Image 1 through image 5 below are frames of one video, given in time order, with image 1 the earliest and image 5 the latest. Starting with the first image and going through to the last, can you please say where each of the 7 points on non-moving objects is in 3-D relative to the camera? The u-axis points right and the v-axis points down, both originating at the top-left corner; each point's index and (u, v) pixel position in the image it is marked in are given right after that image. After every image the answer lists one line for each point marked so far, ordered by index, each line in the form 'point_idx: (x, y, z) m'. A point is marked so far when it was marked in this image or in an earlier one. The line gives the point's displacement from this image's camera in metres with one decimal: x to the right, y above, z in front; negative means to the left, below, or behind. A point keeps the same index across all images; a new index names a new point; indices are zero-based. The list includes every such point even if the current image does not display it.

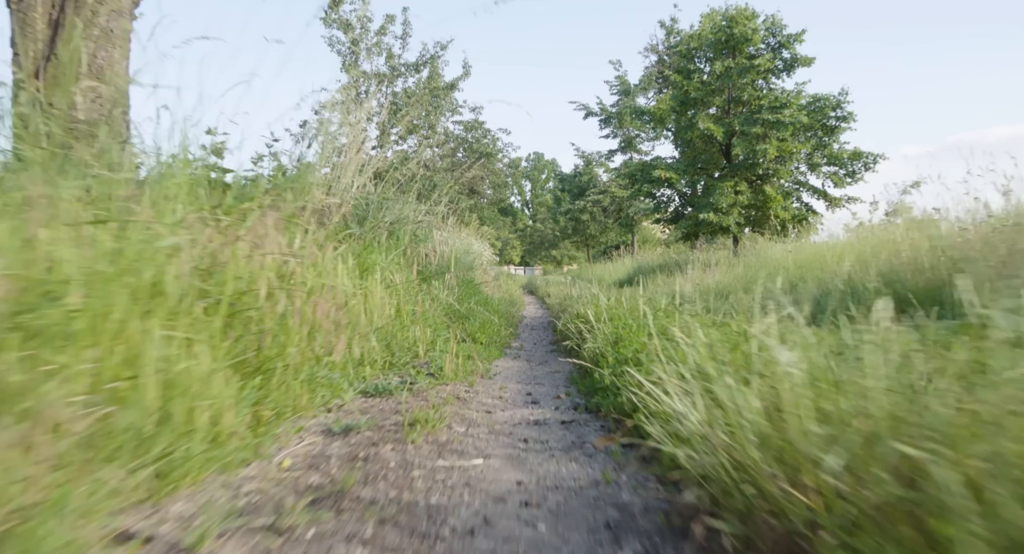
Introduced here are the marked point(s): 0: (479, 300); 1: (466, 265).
0: (-0.7, -0.5, +9.3) m
1: (-1.2, +0.3, +10.8) m
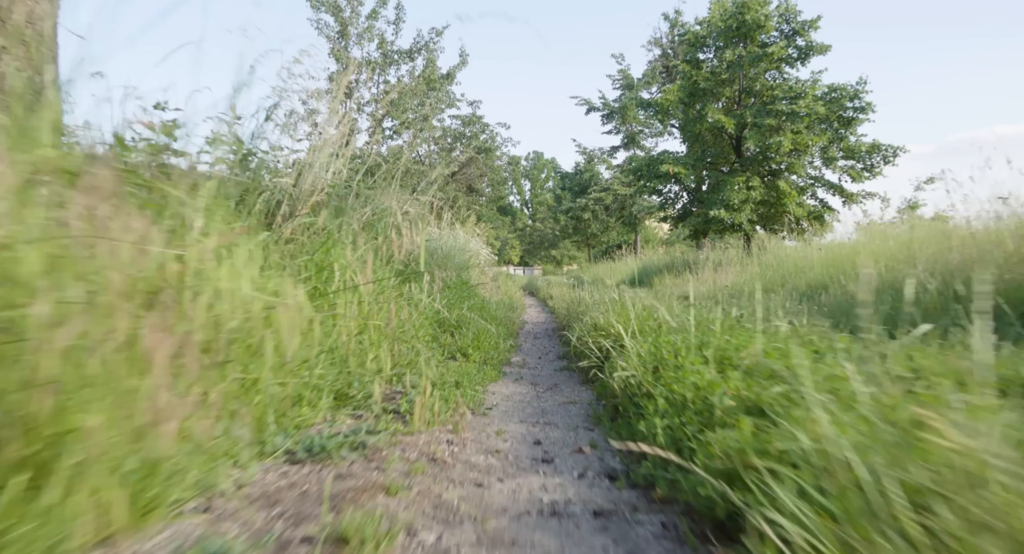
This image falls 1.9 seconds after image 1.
0: (-0.7, -0.5, +8.1) m
1: (-1.2, +0.2, +9.6) m
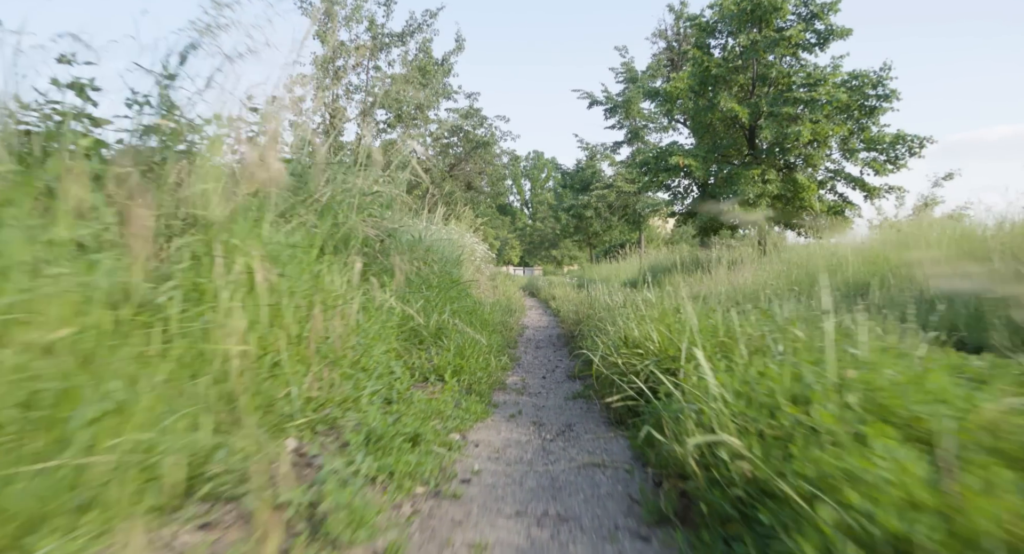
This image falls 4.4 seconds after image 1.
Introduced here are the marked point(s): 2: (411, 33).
0: (-0.7, -0.5, +6.7) m
1: (-1.2, +0.3, +8.2) m
2: (-4.7, +11.2, +19.8) m
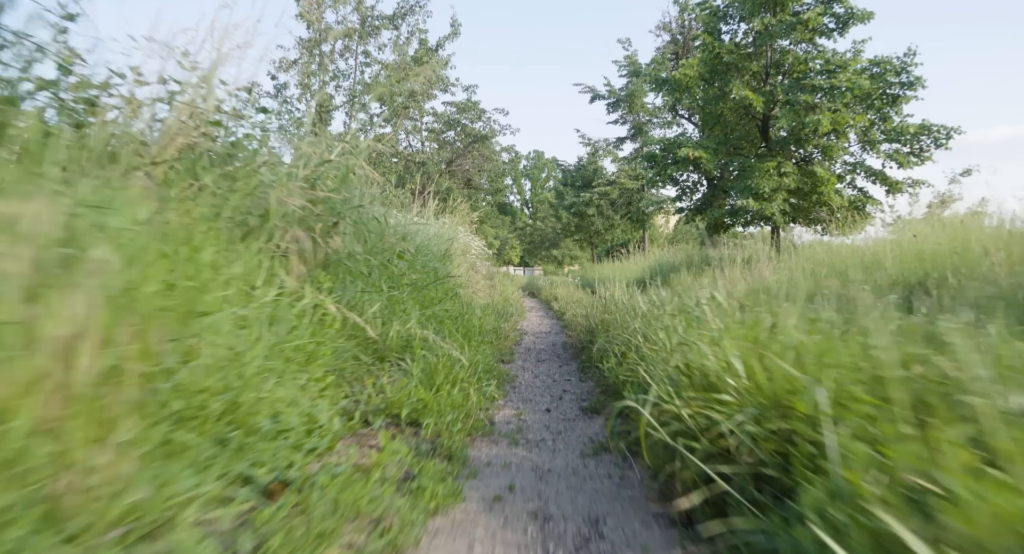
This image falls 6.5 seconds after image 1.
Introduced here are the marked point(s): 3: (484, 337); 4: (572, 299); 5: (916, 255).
0: (-0.8, -0.4, +5.4) m
1: (-1.3, +0.3, +7.0) m
2: (-4.7, +11.2, +18.5) m
3: (-0.4, -0.8, +6.0) m
4: (+1.7, -0.6, +12.4) m
5: (+7.3, +0.3, +7.5) m
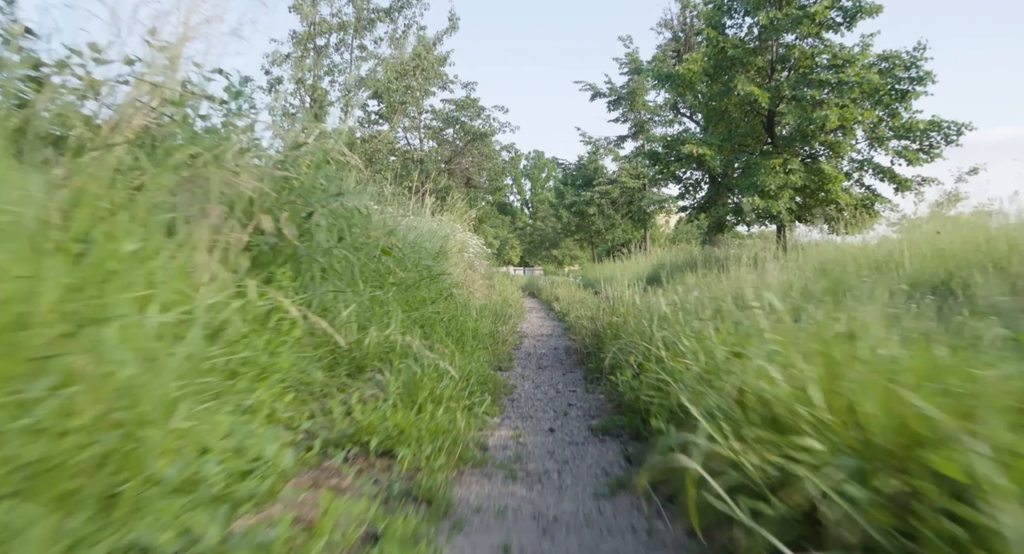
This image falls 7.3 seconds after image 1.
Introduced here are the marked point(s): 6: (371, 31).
0: (-0.8, -0.4, +5.0) m
1: (-1.3, +0.4, +6.5) m
2: (-4.7, +11.2, +18.0) m
3: (-0.4, -0.8, +5.5) m
4: (+1.7, -0.6, +11.9) m
5: (+7.3, +0.3, +7.1) m
6: (-5.7, +10.0, +17.4) m
